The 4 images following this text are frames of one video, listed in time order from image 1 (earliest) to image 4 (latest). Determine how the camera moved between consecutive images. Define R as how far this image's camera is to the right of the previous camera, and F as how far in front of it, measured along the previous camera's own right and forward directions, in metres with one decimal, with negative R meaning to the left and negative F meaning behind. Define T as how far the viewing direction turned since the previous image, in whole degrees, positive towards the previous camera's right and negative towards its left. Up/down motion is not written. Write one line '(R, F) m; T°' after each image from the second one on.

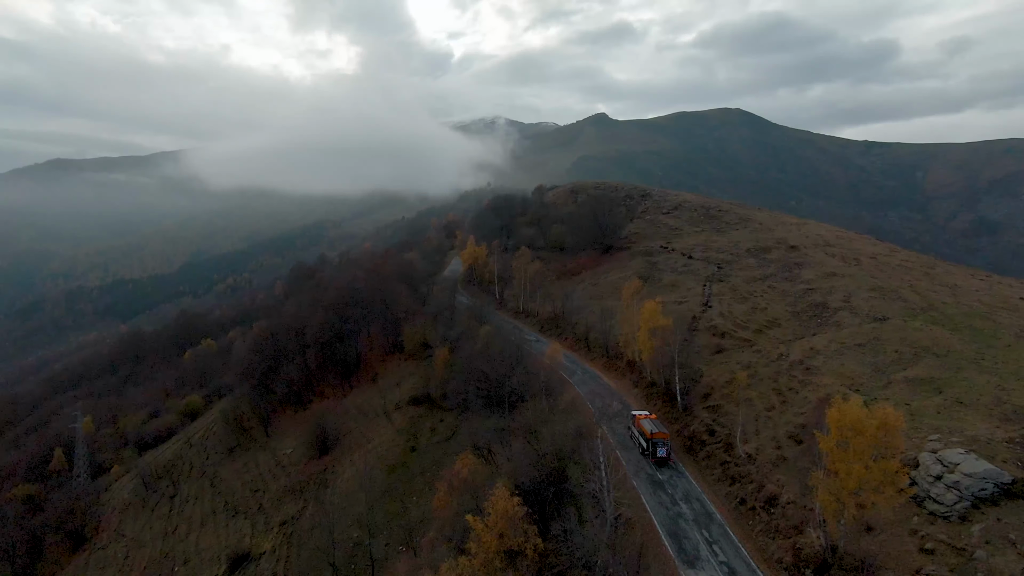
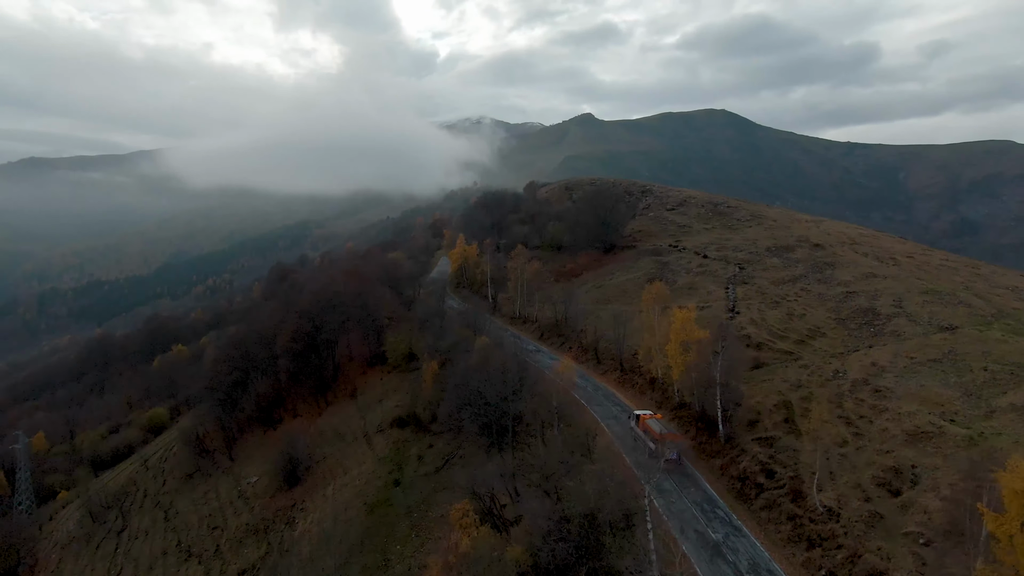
(-1.2, +8.1) m; +1°
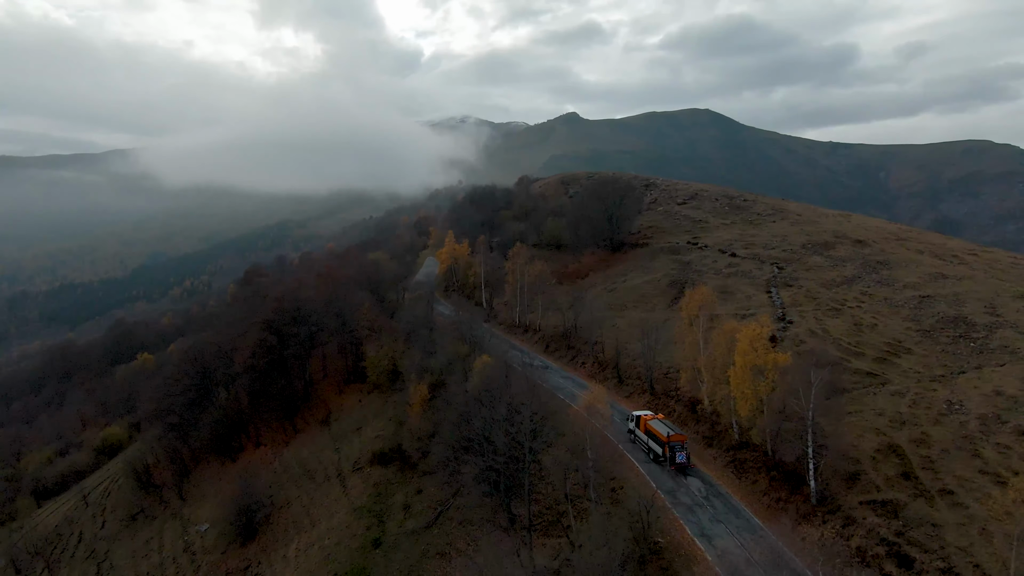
(-1.5, +9.7) m; +1°
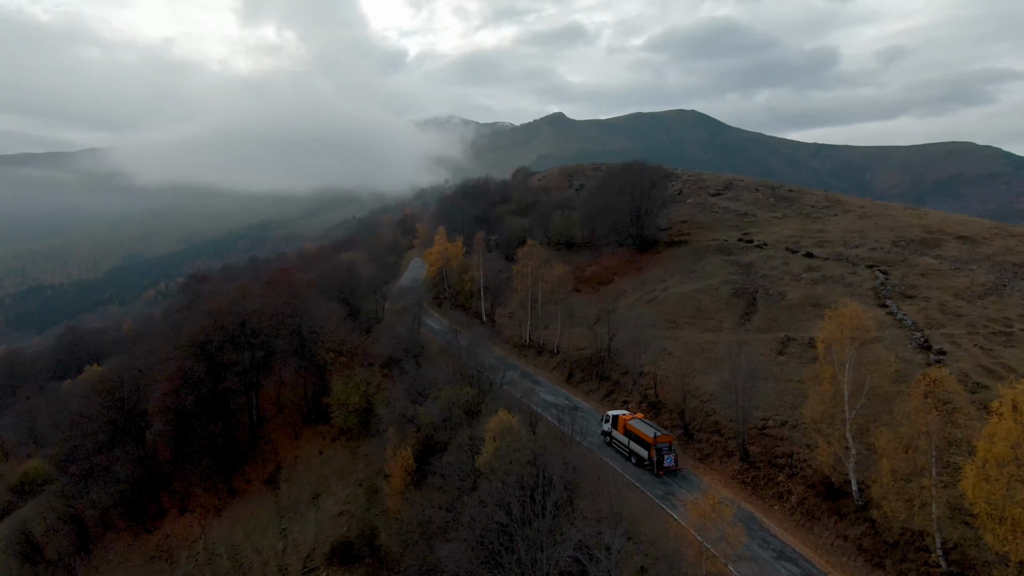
(-2.1, +14.4) m; +1°
